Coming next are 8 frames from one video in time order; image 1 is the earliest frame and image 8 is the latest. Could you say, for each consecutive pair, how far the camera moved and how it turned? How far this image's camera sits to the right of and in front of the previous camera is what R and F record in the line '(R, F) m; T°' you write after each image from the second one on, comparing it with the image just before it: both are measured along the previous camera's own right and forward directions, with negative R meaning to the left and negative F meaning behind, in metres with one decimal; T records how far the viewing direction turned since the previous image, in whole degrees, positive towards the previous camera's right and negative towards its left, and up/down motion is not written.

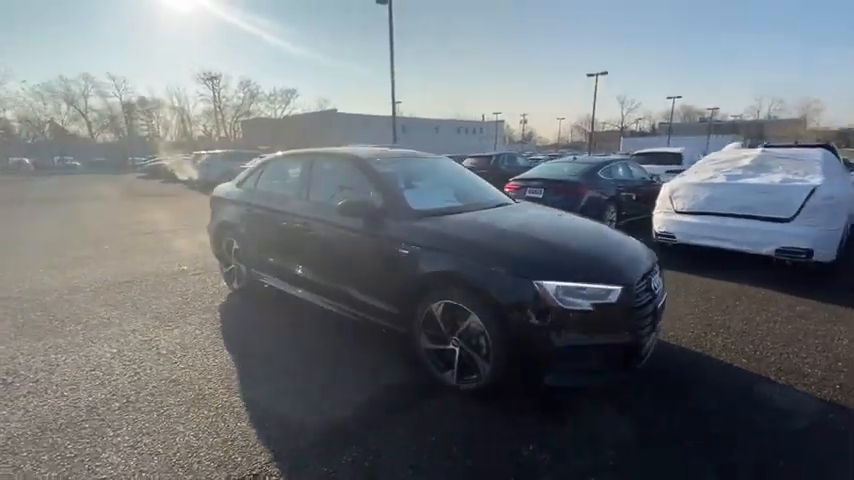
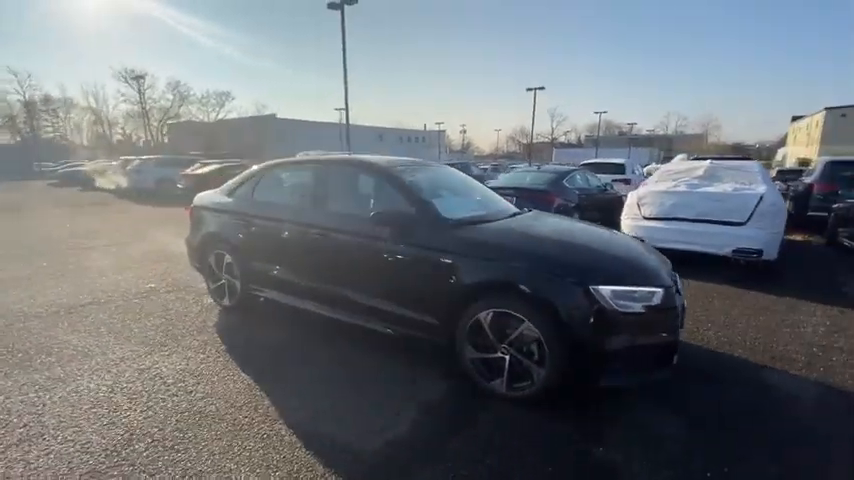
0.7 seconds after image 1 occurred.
(-0.8, +0.1) m; +9°
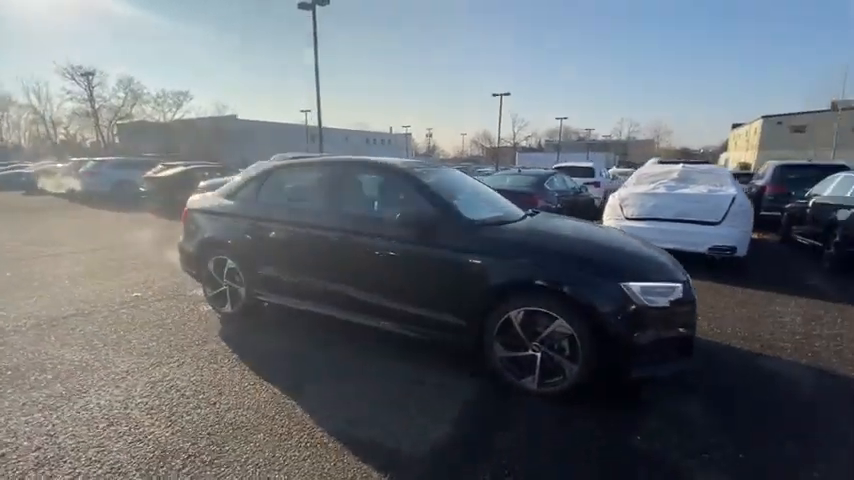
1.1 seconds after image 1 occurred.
(-0.5, 0.0) m; +5°
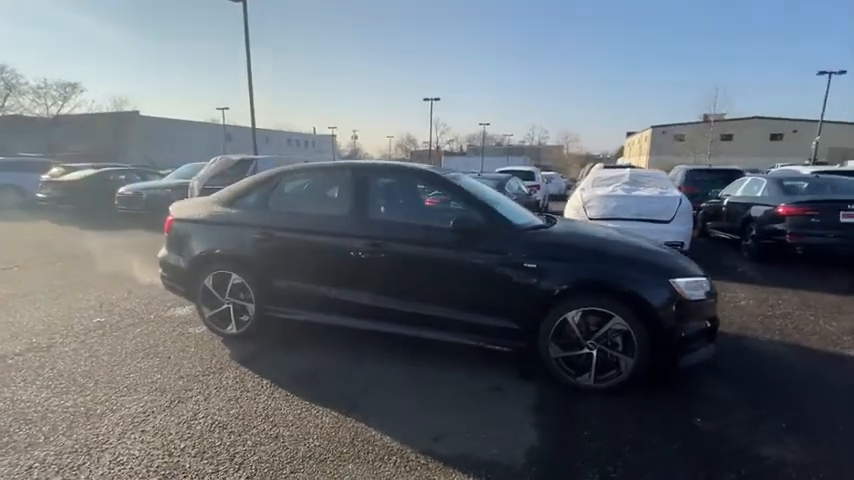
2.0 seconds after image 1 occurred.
(-1.0, +0.2) m; +11°
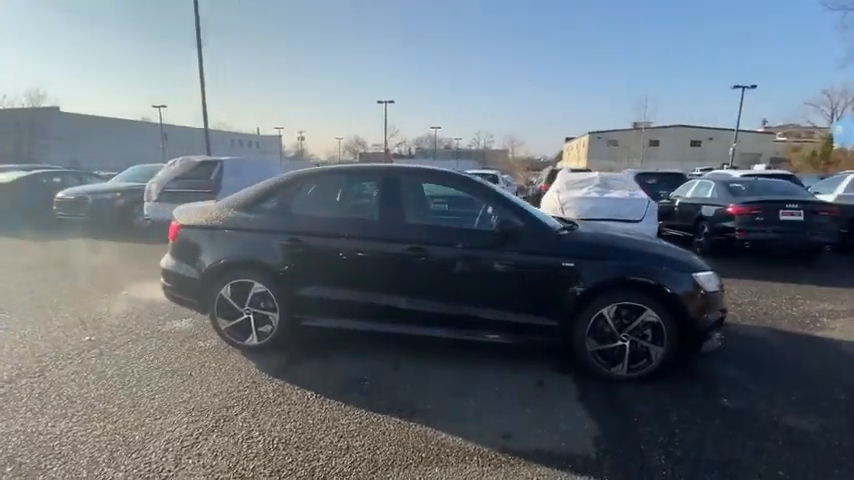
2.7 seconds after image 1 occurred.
(-0.8, 0.0) m; +7°
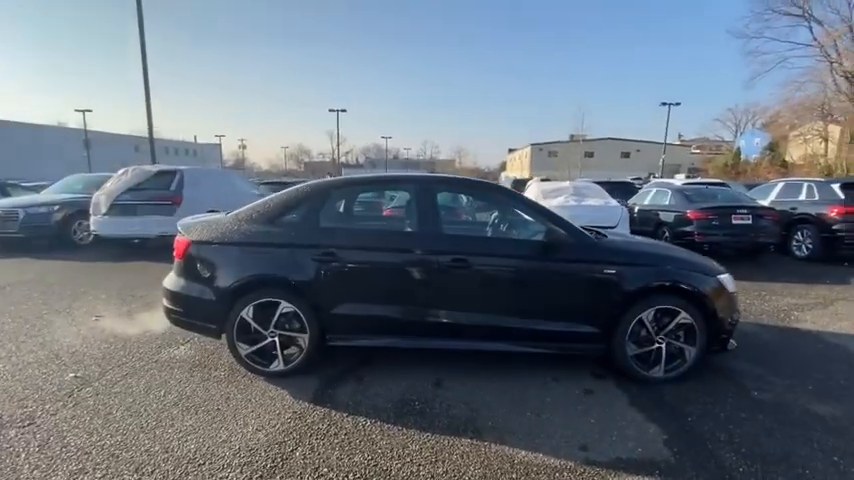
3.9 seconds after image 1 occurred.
(-0.8, +0.2) m; +8°
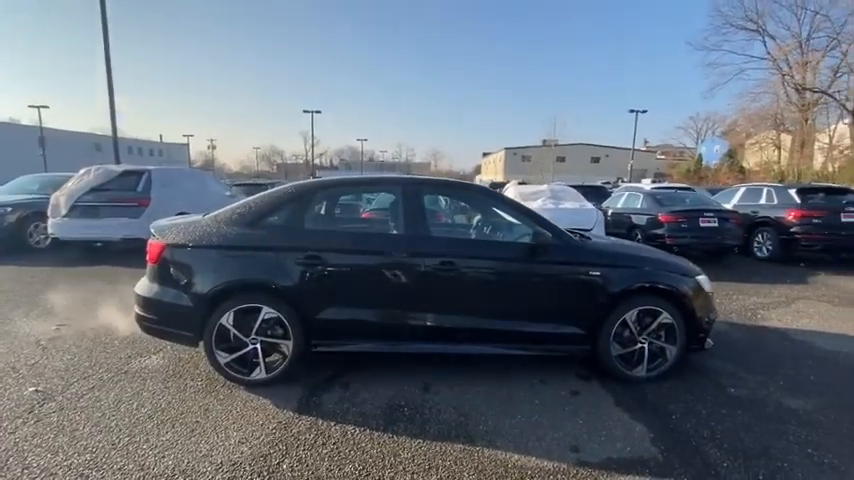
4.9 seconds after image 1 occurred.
(-0.1, 0.0) m; +4°
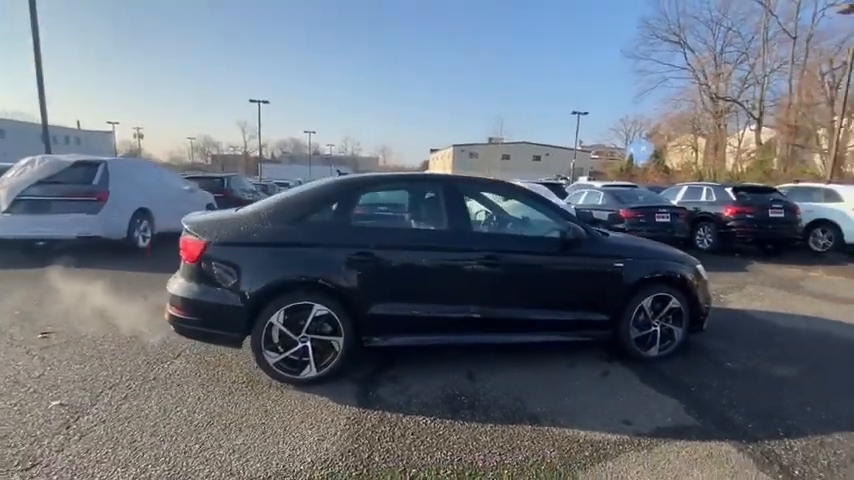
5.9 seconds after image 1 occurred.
(-0.9, 0.0) m; +8°
